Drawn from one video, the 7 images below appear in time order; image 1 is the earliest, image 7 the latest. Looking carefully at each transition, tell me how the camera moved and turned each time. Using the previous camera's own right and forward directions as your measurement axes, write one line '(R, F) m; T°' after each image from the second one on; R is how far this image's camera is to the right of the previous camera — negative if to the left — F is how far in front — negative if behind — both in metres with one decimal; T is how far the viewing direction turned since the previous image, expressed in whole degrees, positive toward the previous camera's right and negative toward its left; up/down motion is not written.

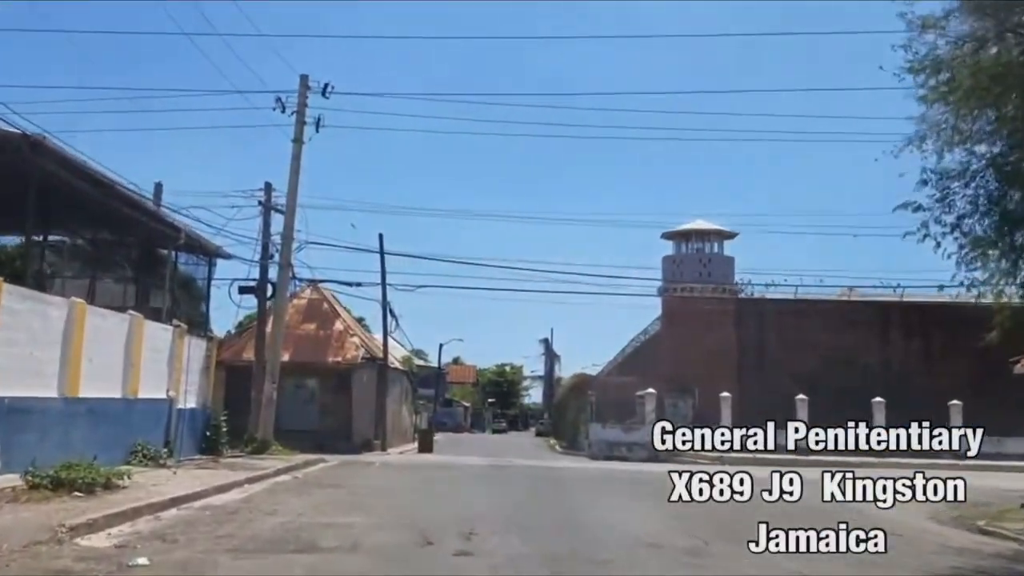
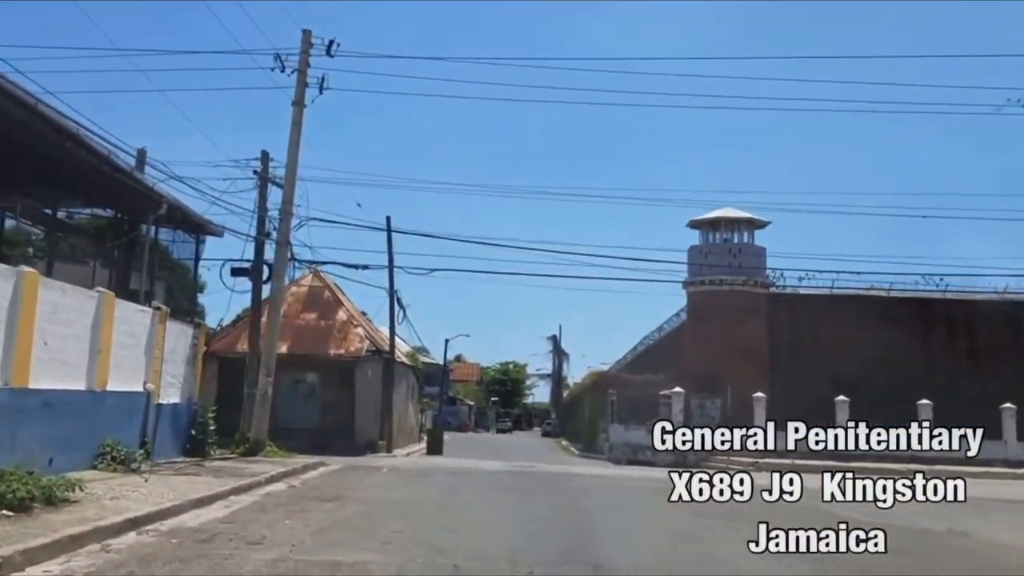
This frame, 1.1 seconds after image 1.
(-0.6, +3.2) m; 0°
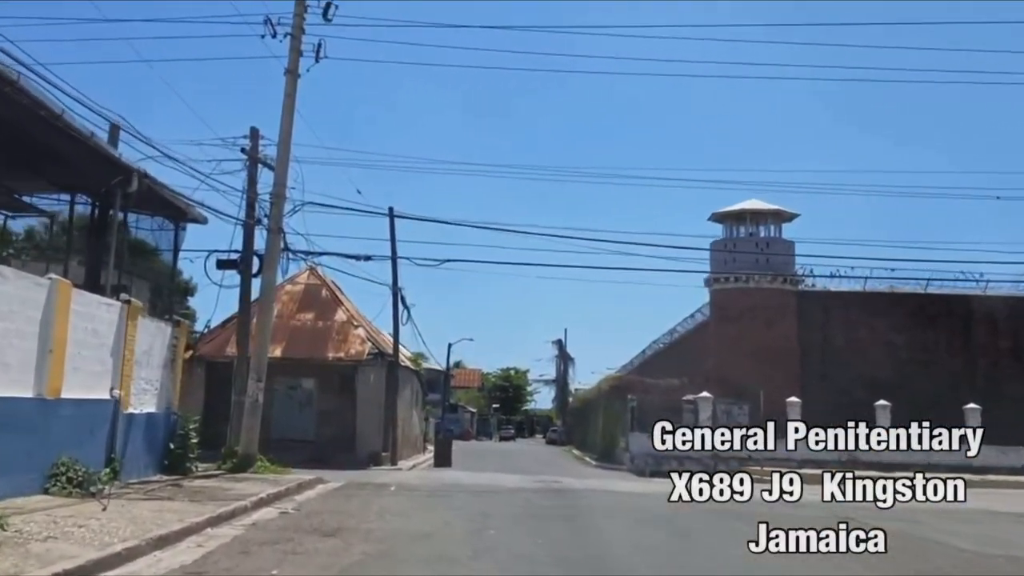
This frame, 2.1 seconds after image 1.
(-0.5, +3.0) m; 0°
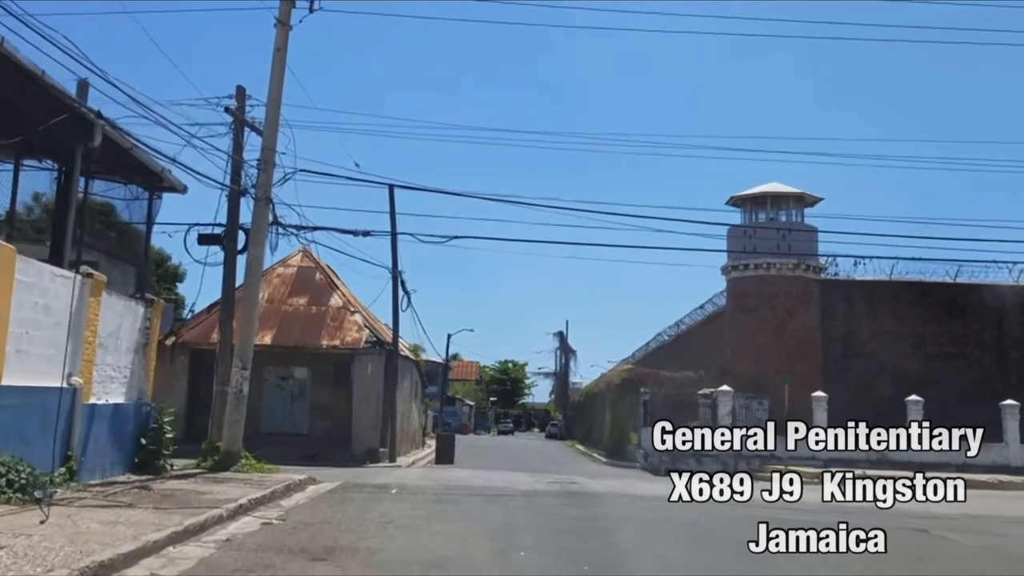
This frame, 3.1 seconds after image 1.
(-0.4, +2.3) m; 0°
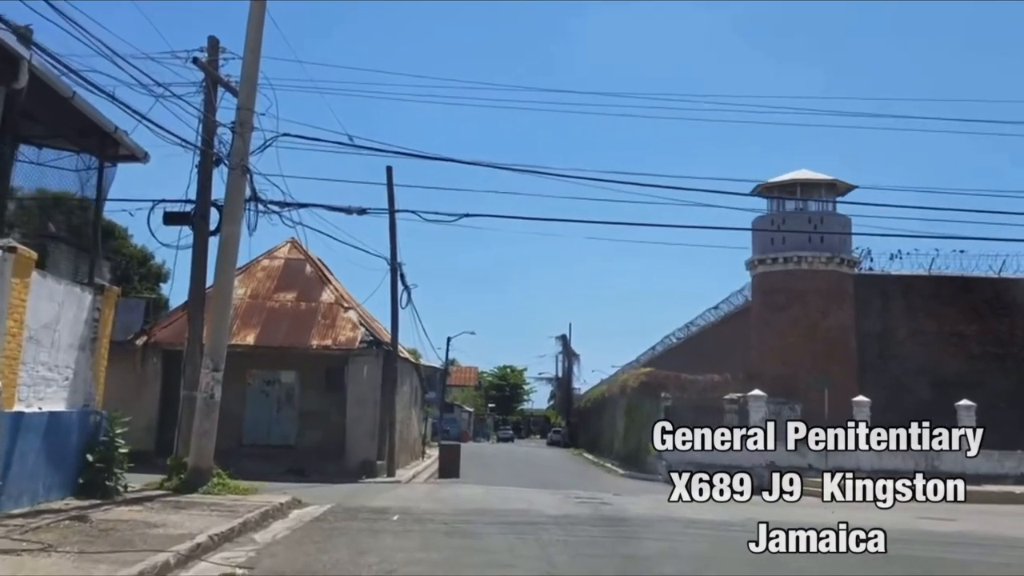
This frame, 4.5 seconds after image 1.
(-0.4, +3.1) m; 0°
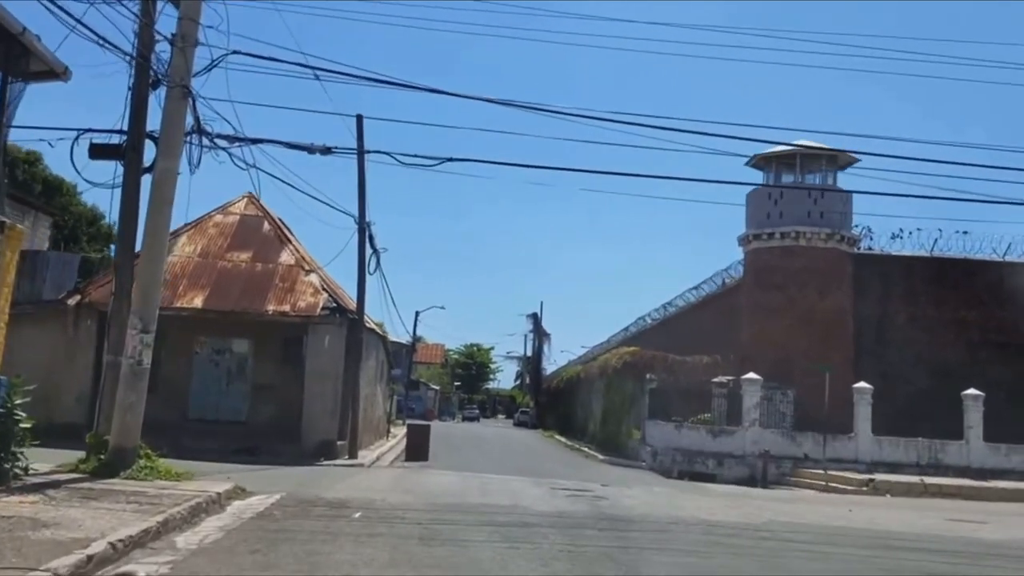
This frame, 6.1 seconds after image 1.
(-0.3, +2.5) m; +2°
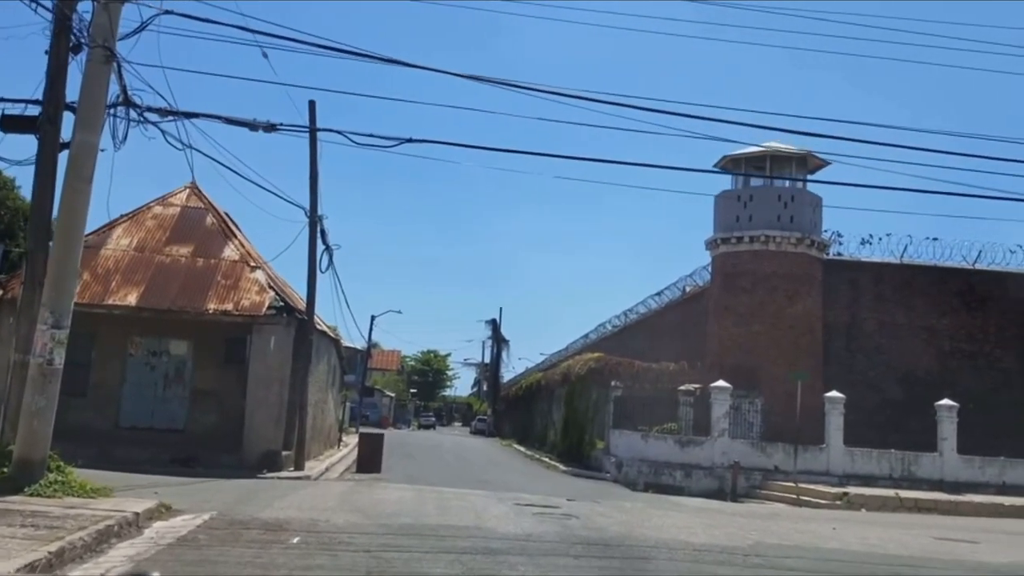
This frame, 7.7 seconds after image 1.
(-0.1, +1.5) m; +2°
